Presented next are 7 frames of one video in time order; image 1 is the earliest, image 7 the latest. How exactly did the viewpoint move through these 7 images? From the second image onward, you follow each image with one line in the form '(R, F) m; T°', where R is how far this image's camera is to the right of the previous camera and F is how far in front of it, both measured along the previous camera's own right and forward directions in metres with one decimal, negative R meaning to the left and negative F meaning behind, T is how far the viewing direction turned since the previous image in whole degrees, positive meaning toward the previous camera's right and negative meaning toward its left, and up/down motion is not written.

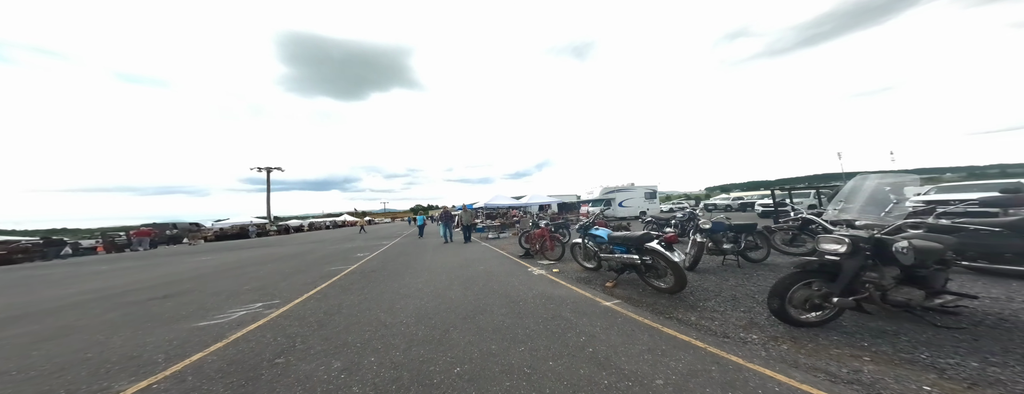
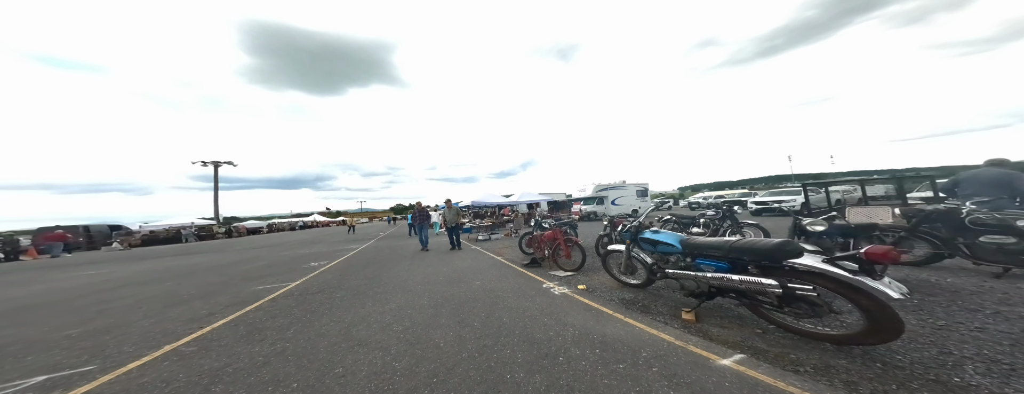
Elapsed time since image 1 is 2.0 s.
(-0.5, +1.8) m; +5°
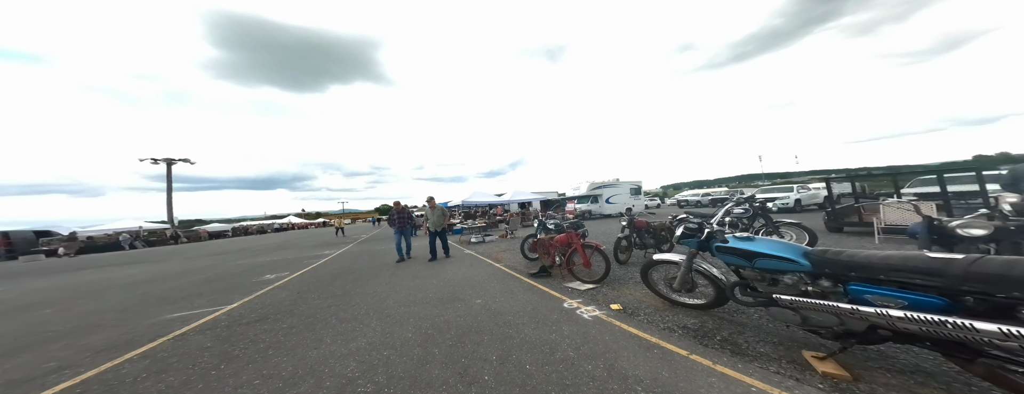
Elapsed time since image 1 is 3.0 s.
(-0.4, +1.2) m; +3°
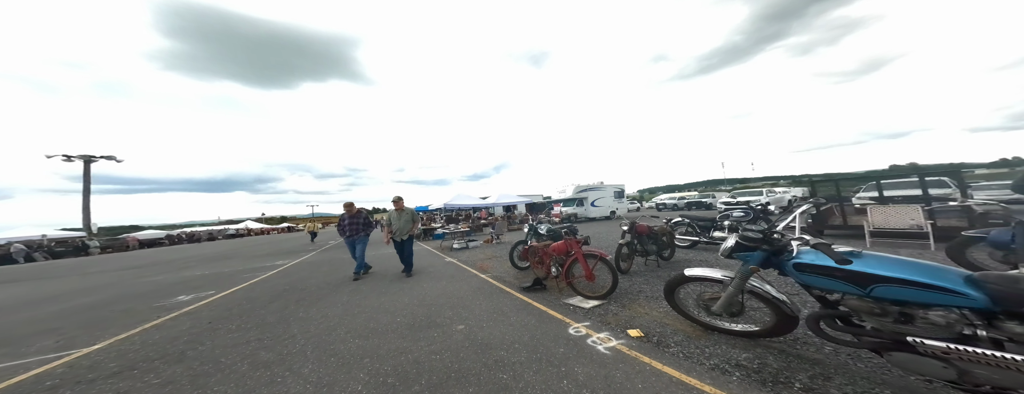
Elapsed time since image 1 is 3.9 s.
(-0.1, +0.9) m; +4°
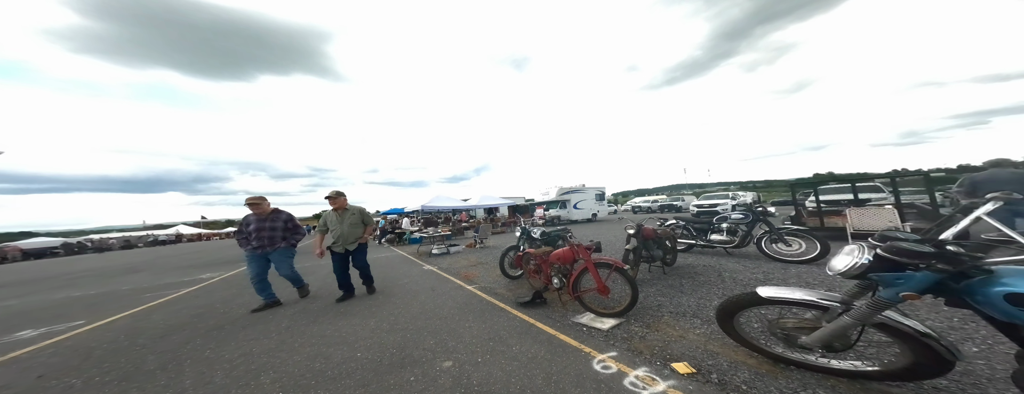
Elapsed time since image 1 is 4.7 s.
(-0.3, +0.9) m; +5°
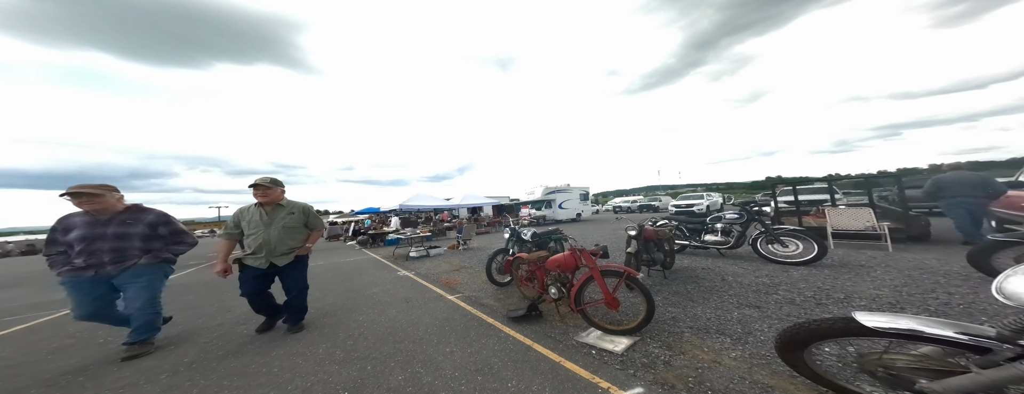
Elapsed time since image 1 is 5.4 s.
(-0.1, +0.7) m; +4°
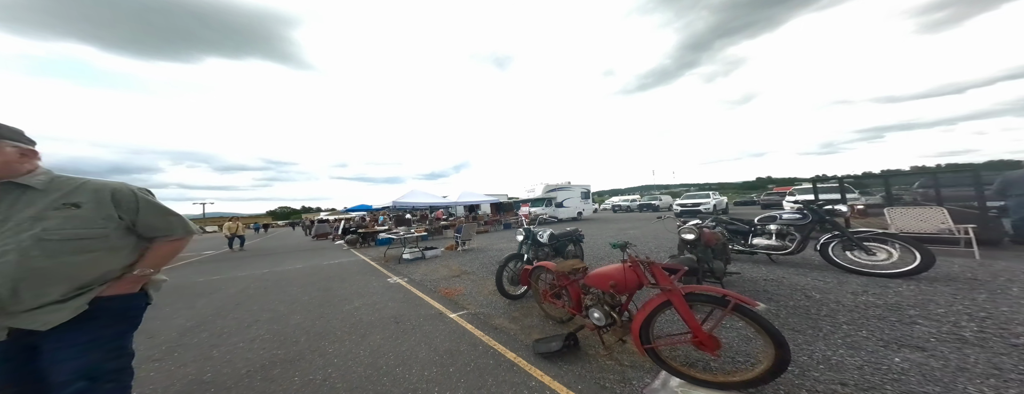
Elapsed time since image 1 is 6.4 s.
(-0.4, +1.2) m; 0°
